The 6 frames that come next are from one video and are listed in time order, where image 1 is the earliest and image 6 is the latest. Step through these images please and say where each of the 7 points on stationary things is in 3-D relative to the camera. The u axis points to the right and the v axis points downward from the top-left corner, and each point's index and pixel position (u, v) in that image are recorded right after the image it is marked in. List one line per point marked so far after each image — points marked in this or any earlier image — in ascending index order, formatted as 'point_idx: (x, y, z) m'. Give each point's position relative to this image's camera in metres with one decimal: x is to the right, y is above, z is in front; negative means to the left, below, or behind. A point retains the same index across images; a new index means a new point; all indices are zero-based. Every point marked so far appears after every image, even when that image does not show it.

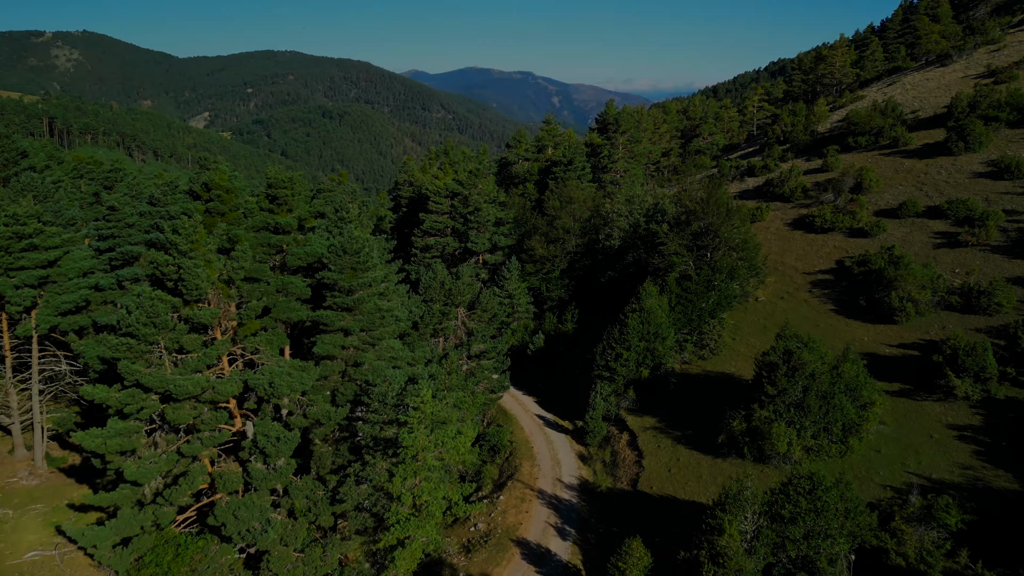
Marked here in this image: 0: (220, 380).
0: (-8.2, -2.6, +19.5) m
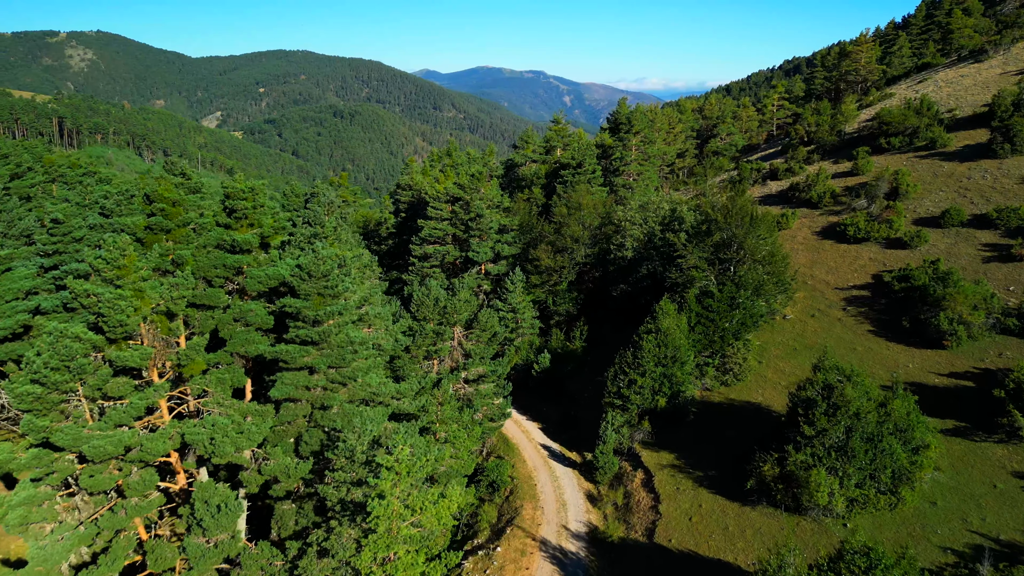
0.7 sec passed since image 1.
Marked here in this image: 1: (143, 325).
0: (-8.4, -3.4, +16.2) m
1: (-8.8, -0.9, +16.4) m
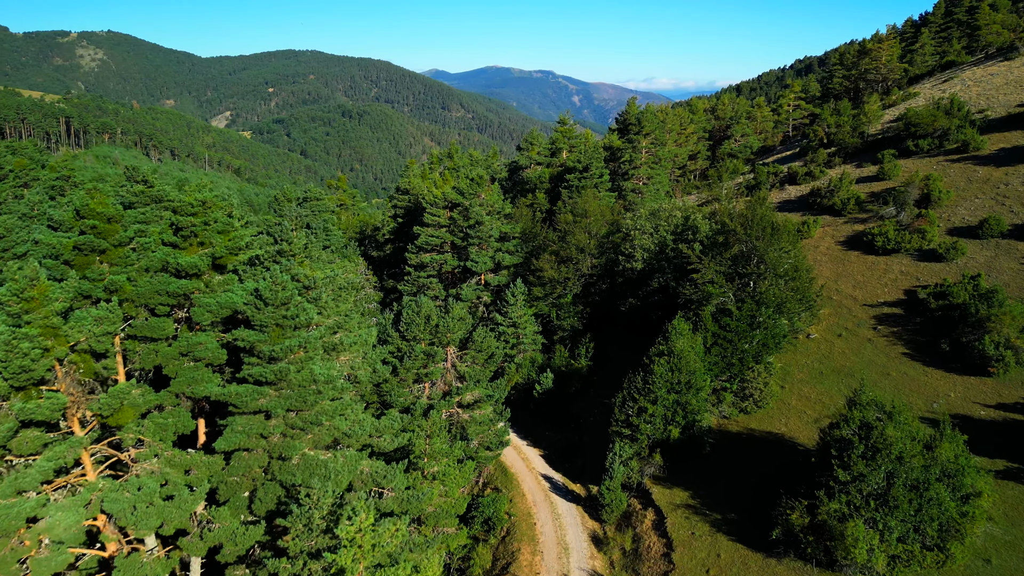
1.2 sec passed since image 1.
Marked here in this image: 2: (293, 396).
0: (-8.7, -4.1, +13.5) m
1: (-9.0, -1.6, +13.7) m
2: (-5.2, -2.6, +16.4) m
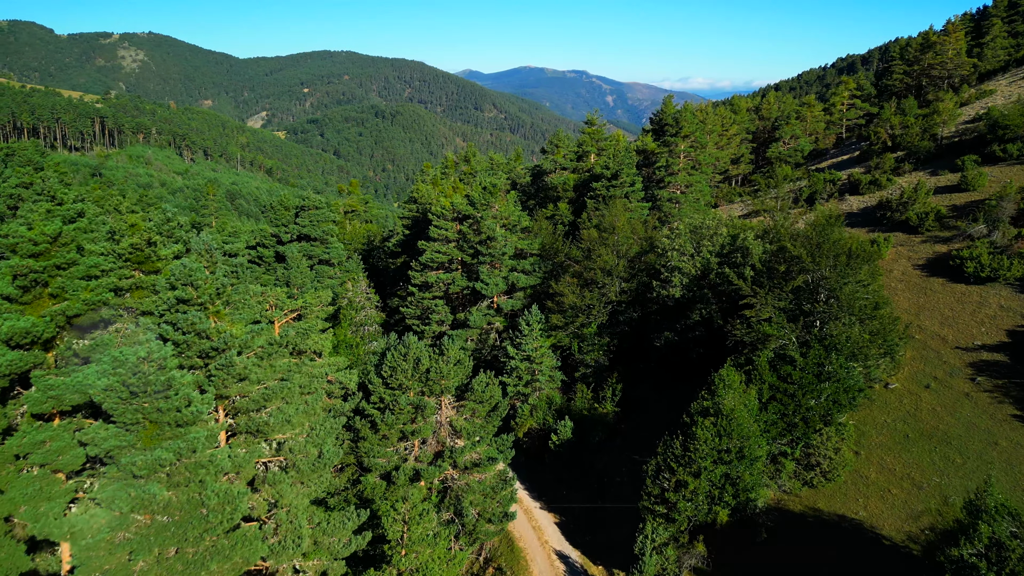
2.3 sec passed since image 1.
0: (-9.1, -5.3, +8.5) m
1: (-9.4, -2.8, +8.7) m
2: (-5.5, -3.8, +11.2) m
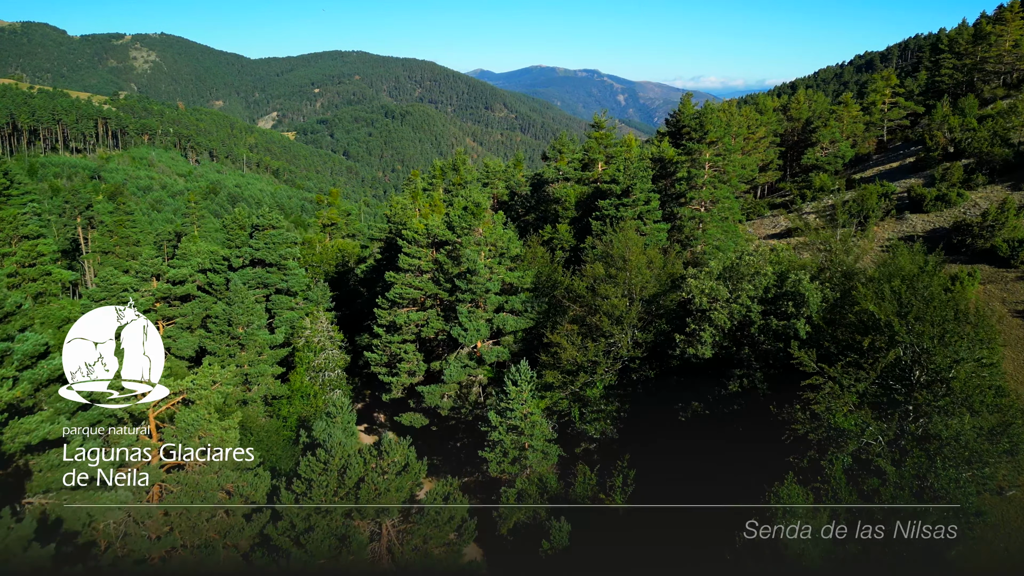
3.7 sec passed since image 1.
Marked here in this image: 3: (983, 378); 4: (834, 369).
0: (-10.1, -7.2, +1.6) m
1: (-10.5, -4.7, +1.8) m
2: (-6.5, -5.7, +4.2) m
3: (+11.6, -2.2, +17.3) m
4: (+8.5, -2.2, +18.6) m
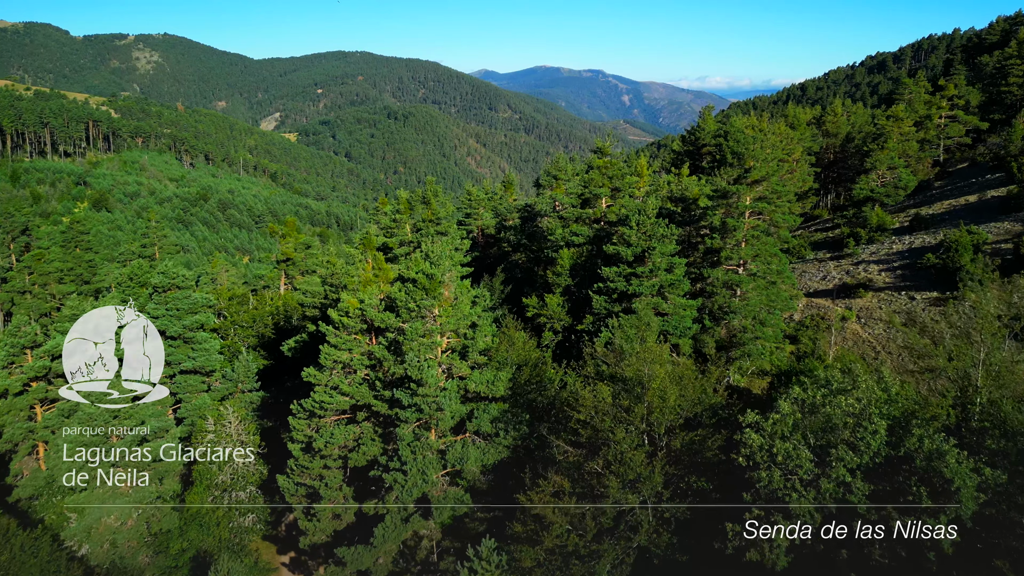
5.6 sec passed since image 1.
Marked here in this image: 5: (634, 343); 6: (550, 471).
0: (-11.4, -10.5, -7.4) m
1: (-11.7, -8.0, -7.1) m
2: (-7.7, -9.1, -4.8) m
3: (+10.5, -5.6, +8.2) m
4: (+7.4, -5.5, +9.5) m
5: (+3.5, -1.5, +19.9) m
6: (+0.9, -4.7, +18.2) m
